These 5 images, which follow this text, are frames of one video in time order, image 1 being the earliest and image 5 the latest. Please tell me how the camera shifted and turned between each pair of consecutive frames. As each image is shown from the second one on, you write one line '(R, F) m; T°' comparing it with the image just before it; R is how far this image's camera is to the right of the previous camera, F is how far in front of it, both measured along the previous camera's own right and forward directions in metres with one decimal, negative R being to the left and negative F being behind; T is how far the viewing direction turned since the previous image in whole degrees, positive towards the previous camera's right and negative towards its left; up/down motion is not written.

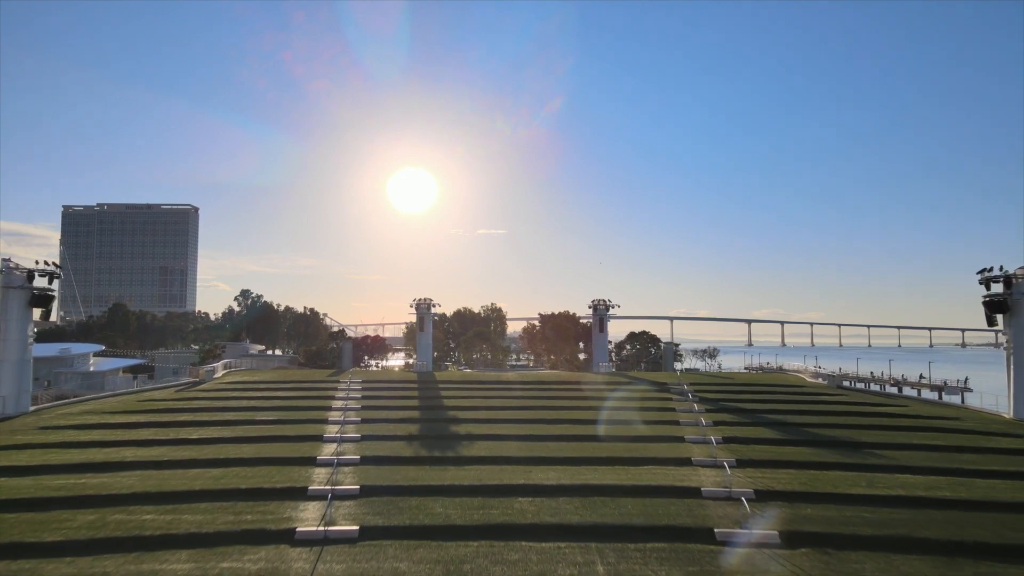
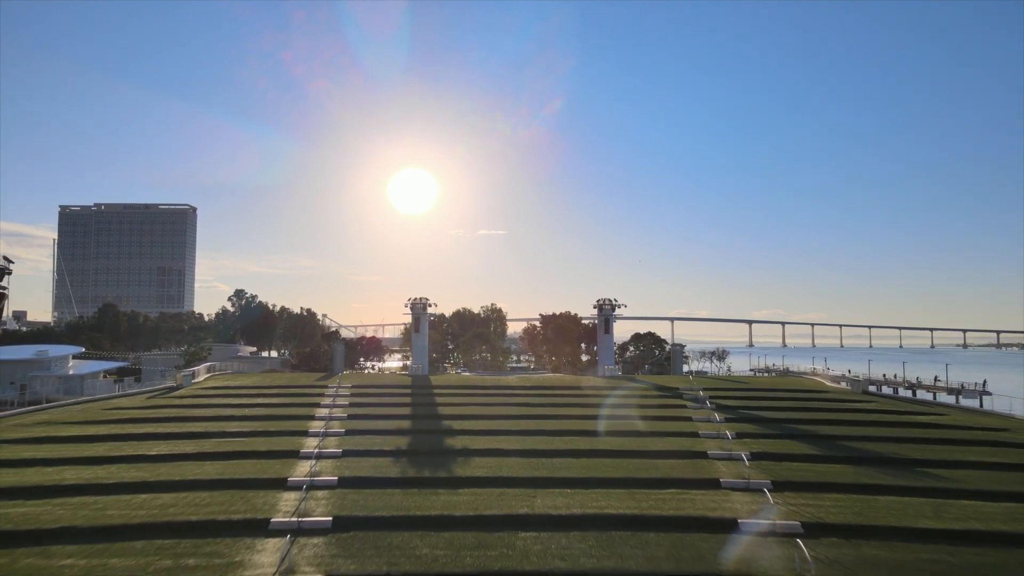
(0.0, +2.5) m; 0°
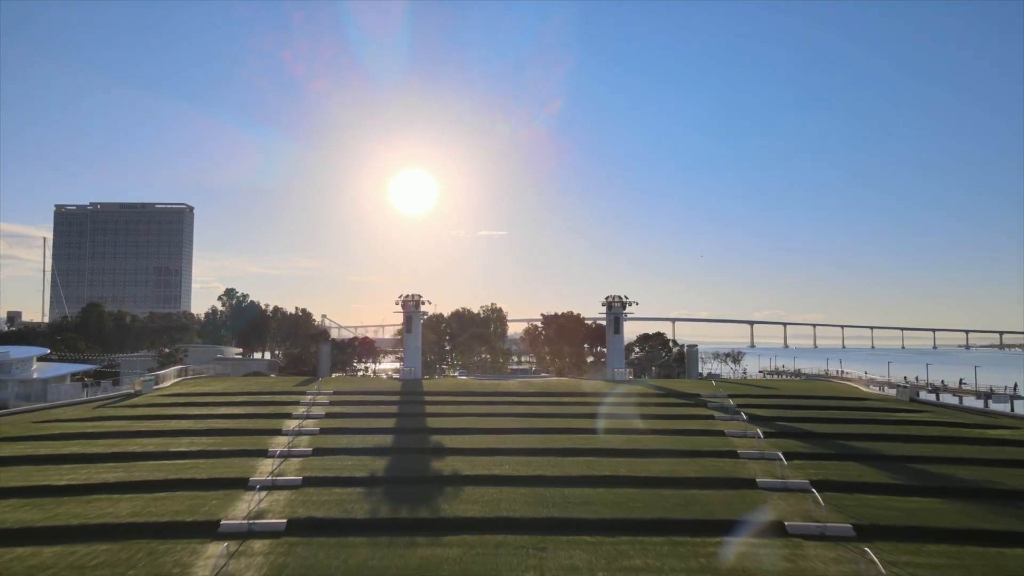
(0.0, +3.8) m; 0°
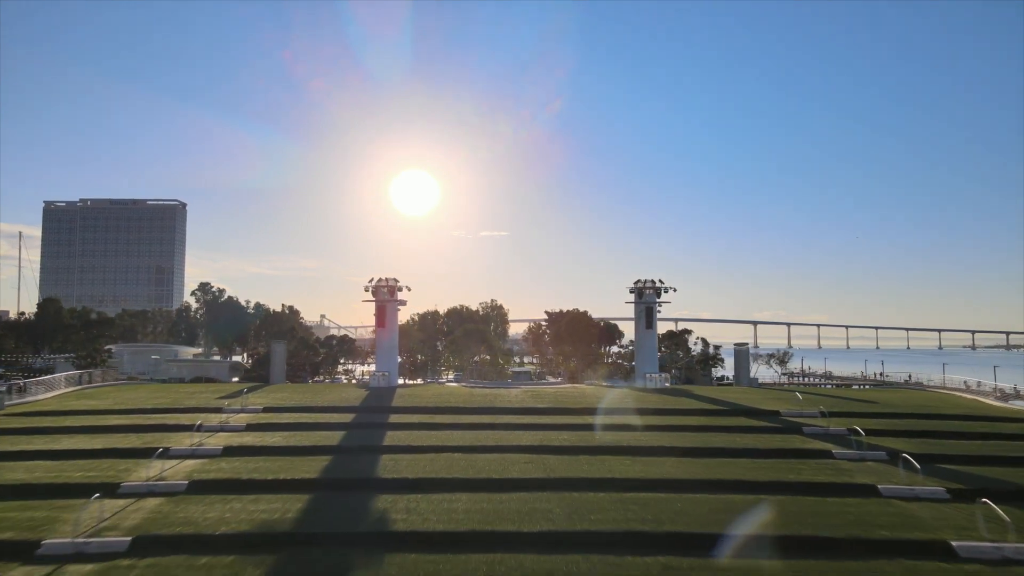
(-0.1, +9.0) m; 0°
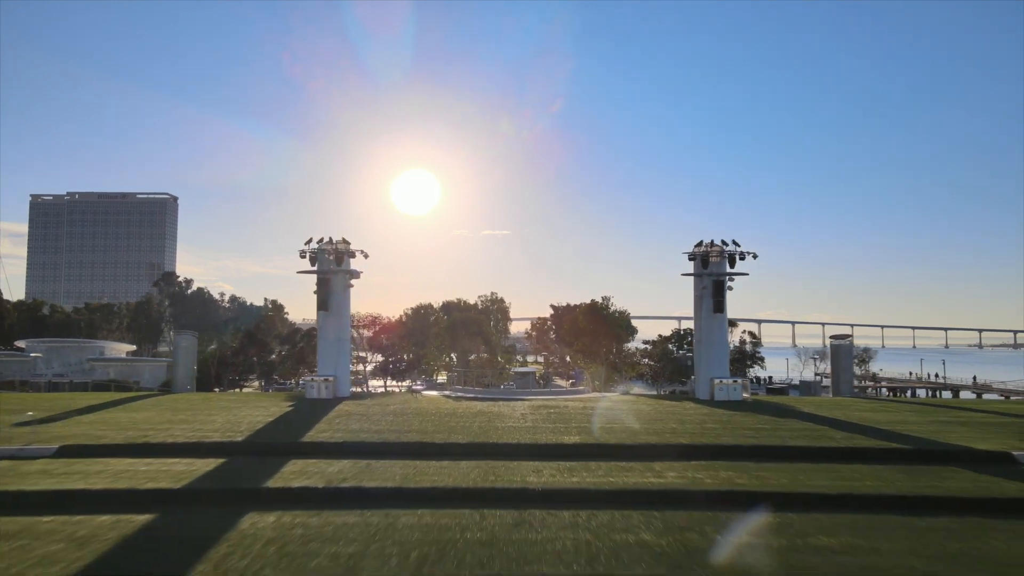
(-0.1, +10.2) m; 0°
